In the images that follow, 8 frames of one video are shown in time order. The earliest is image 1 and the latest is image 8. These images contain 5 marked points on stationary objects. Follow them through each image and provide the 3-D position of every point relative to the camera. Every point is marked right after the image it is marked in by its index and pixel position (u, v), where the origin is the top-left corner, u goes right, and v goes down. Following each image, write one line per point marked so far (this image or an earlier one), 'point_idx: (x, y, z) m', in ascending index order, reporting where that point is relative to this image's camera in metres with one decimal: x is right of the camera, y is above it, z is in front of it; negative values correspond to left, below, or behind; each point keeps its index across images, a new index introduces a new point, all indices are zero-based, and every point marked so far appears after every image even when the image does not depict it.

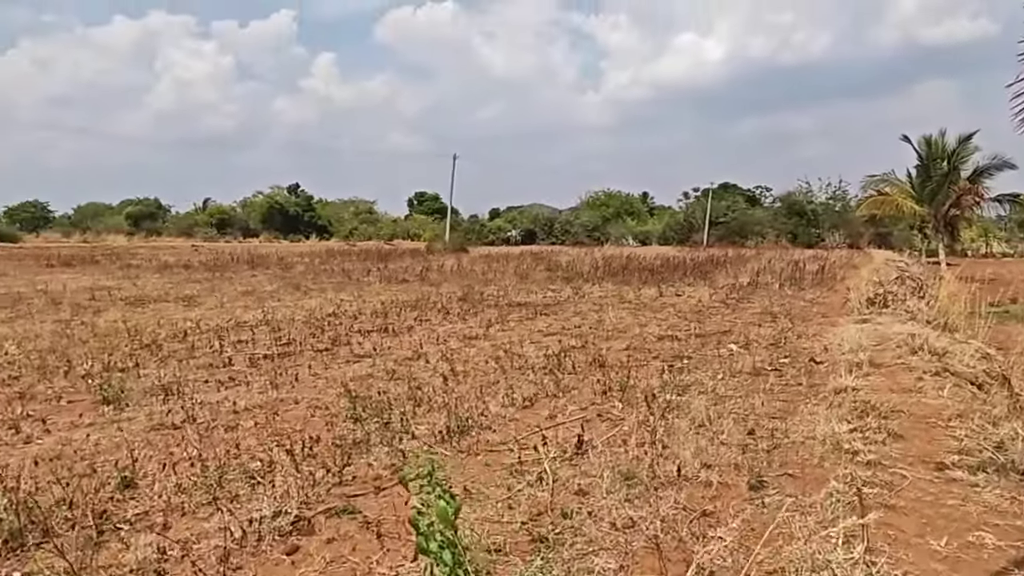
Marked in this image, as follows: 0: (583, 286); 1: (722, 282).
0: (+1.8, 0.0, +18.0) m
1: (+5.0, +0.1, +18.1) m
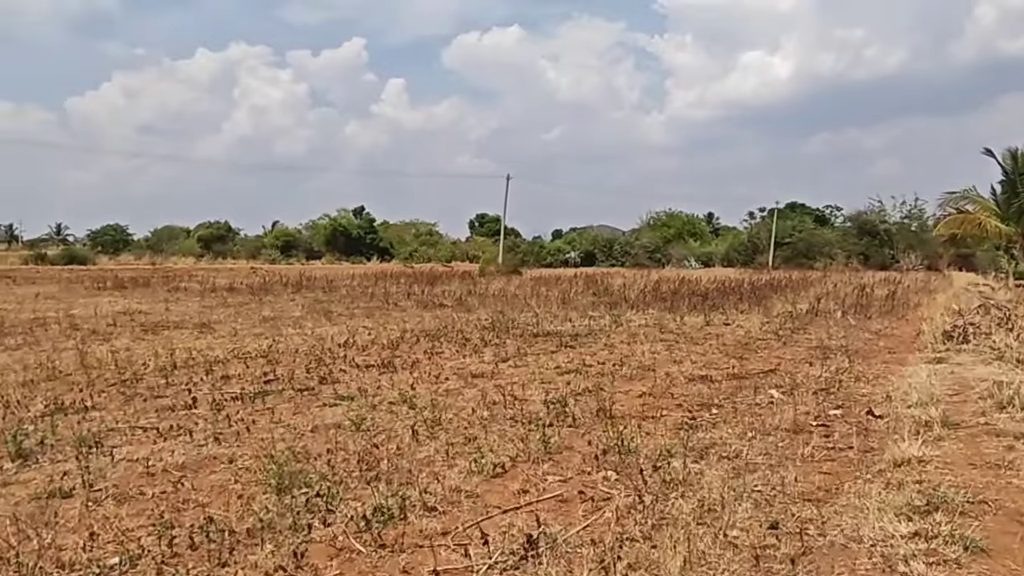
0: (+2.6, -0.6, +16.6) m
1: (+5.8, -0.5, +16.5) m
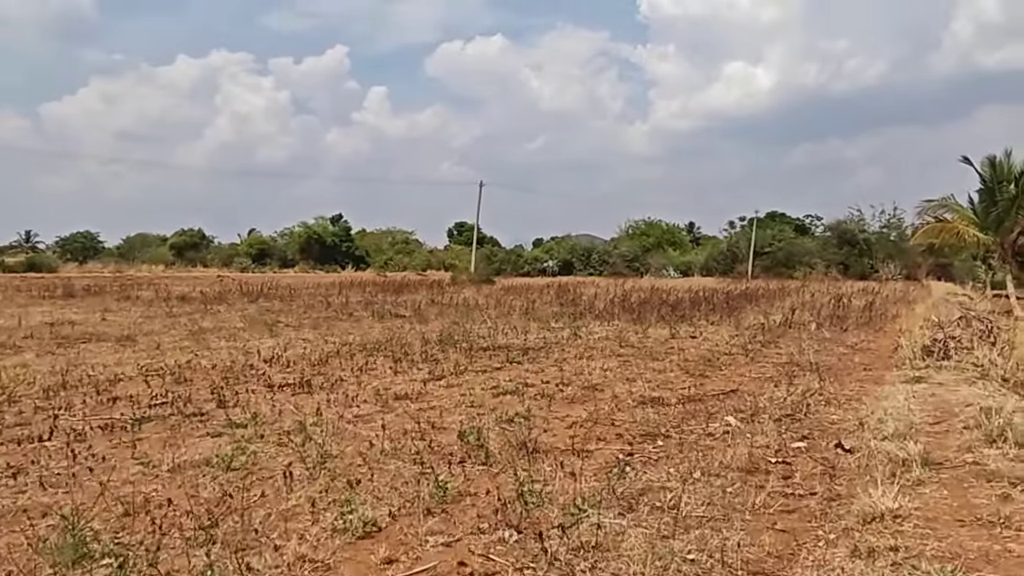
0: (+1.7, -0.8, +15.7) m
1: (+4.9, -0.7, +15.6) m
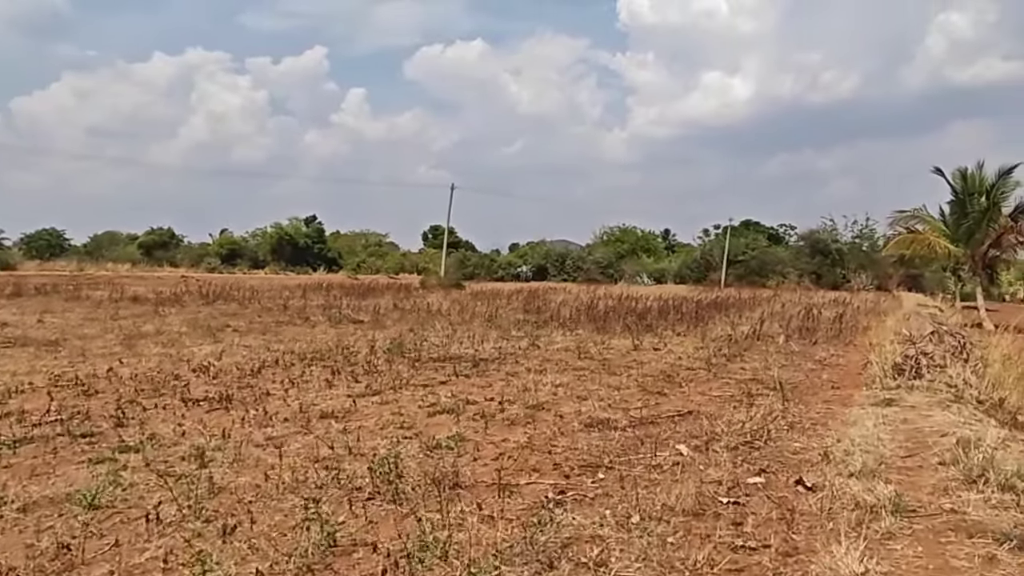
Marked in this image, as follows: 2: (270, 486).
0: (+0.8, -0.9, +15.0) m
1: (+4.0, -0.9, +15.0) m
2: (-1.5, -1.2, +4.8) m
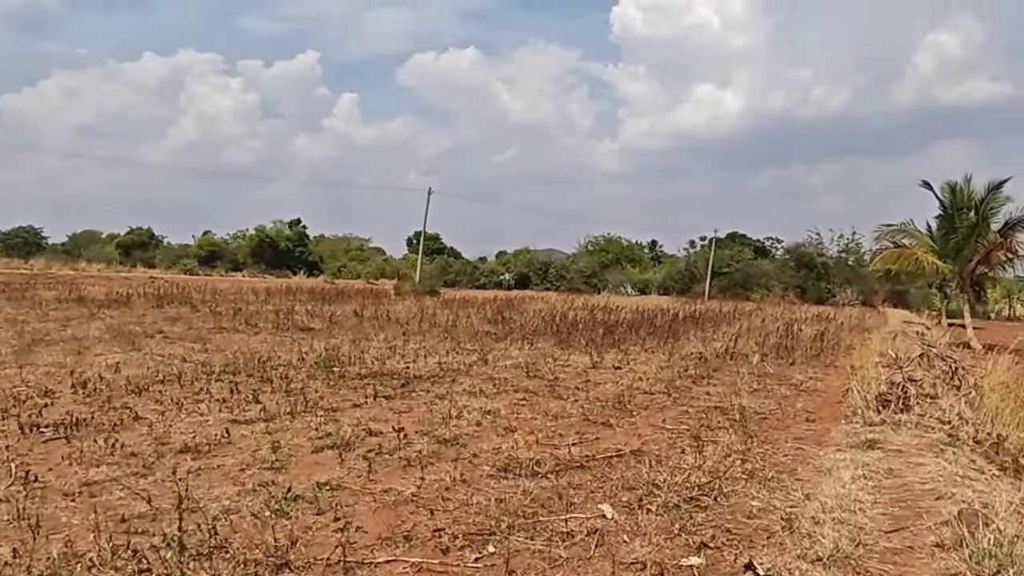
0: (0.0, -1.1, +13.7) m
1: (+3.2, -1.1, +13.8) m
2: (-2.2, -1.3, +3.5) m
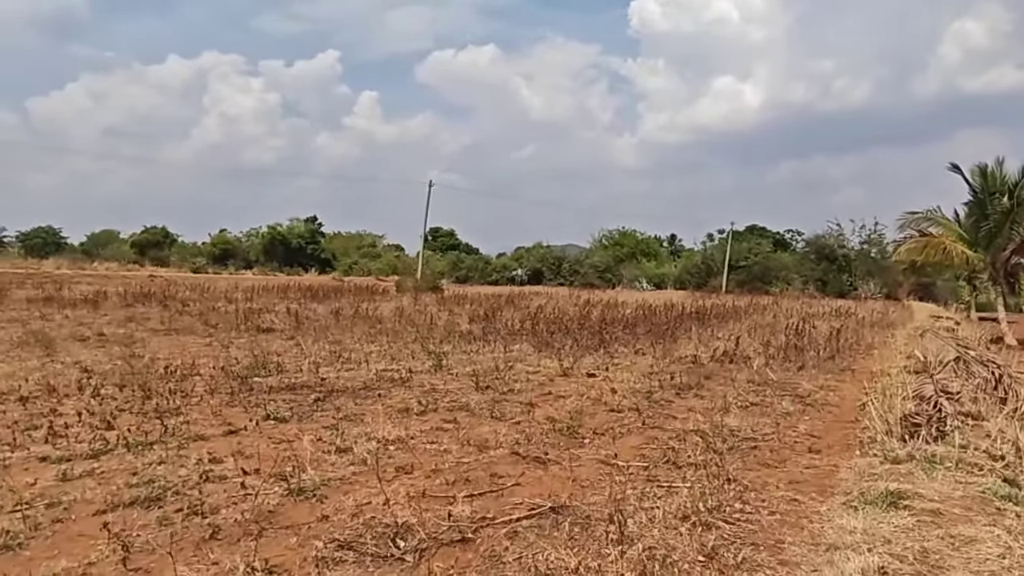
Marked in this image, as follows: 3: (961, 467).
0: (-0.5, -1.0, +12.0) m
1: (+2.7, -1.0, +12.0) m
2: (-3.0, -1.2, +1.8) m
3: (+2.9, -1.1, +5.0) m
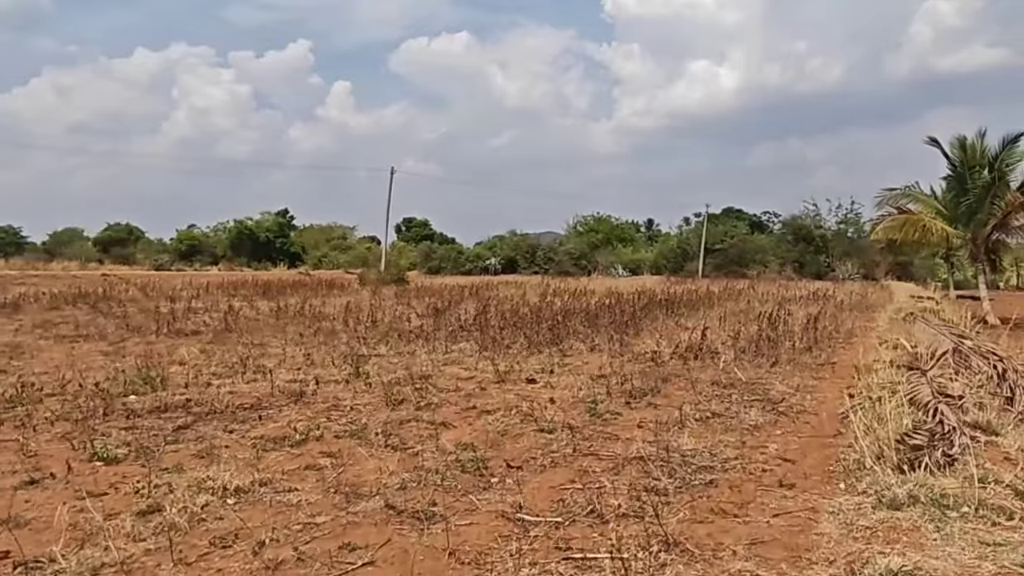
0: (-1.4, -0.9, +10.6) m
1: (+1.8, -0.8, +10.7) m
2: (-3.6, -1.4, +0.4) m
3: (+2.3, -1.1, +3.7) m
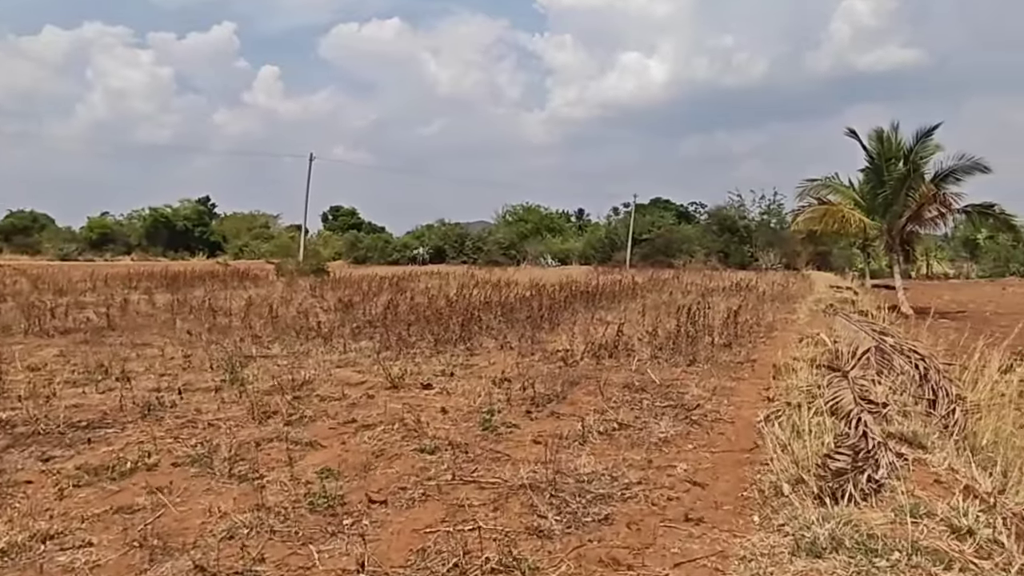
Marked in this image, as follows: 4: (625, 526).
0: (-2.6, -0.8, +9.7) m
1: (+0.6, -0.7, +10.0) m
2: (-3.9, -1.4, -0.7) m
3: (+1.6, -1.1, +3.1) m
4: (+0.6, -1.2, +3.9) m
